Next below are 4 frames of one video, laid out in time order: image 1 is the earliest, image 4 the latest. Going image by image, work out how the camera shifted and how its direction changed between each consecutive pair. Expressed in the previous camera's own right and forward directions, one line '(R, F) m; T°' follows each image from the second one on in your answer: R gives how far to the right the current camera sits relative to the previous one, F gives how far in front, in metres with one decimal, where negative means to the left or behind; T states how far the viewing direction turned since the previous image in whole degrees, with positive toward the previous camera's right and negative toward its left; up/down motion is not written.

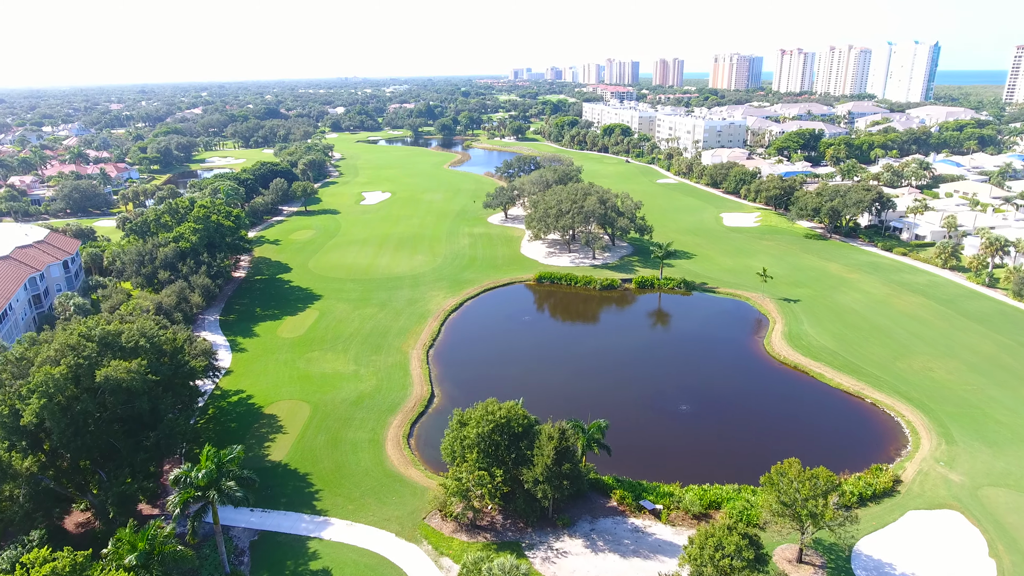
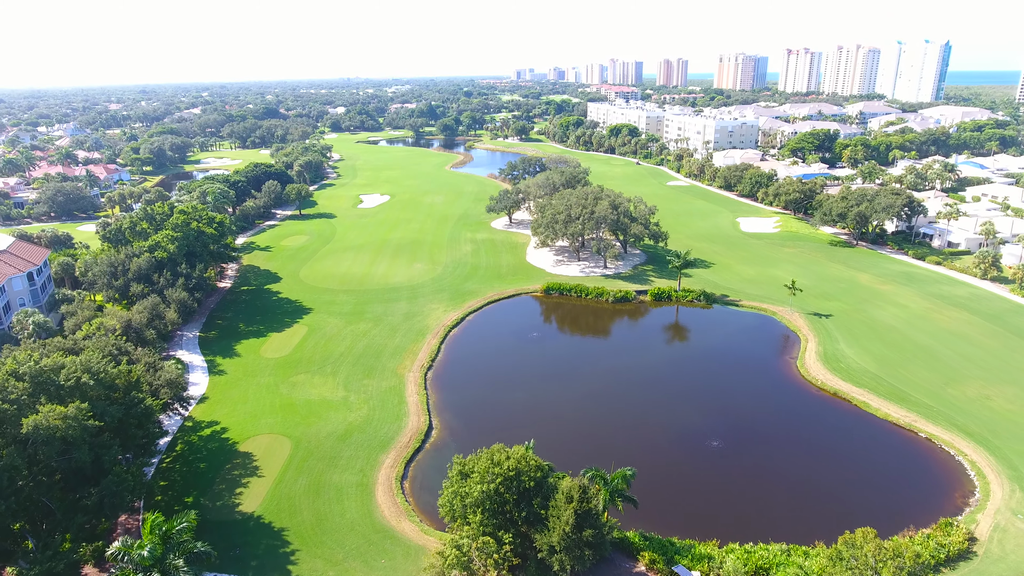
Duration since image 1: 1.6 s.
(-0.3, +4.6) m; 0°
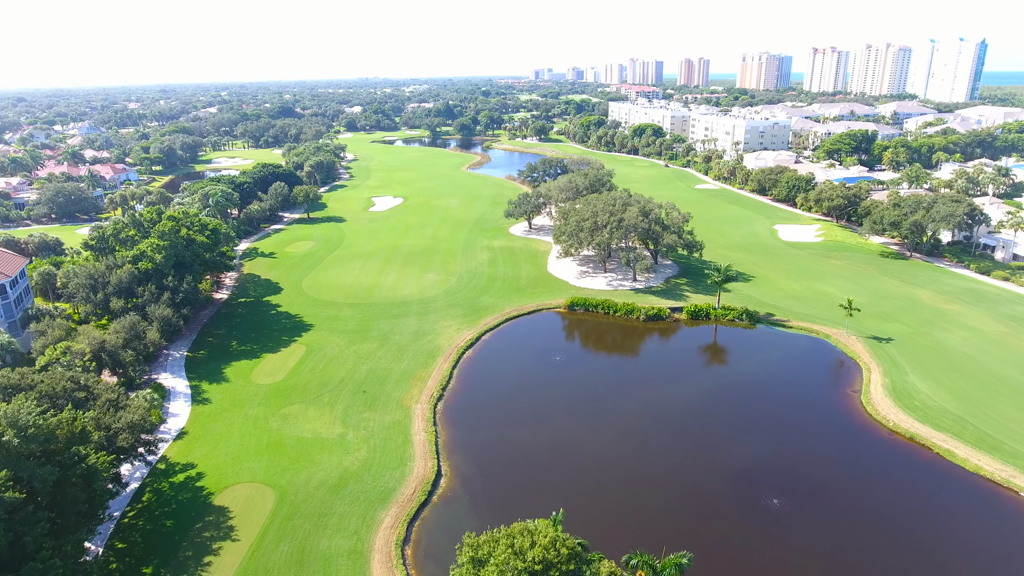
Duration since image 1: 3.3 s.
(-0.4, +5.4) m; -1°
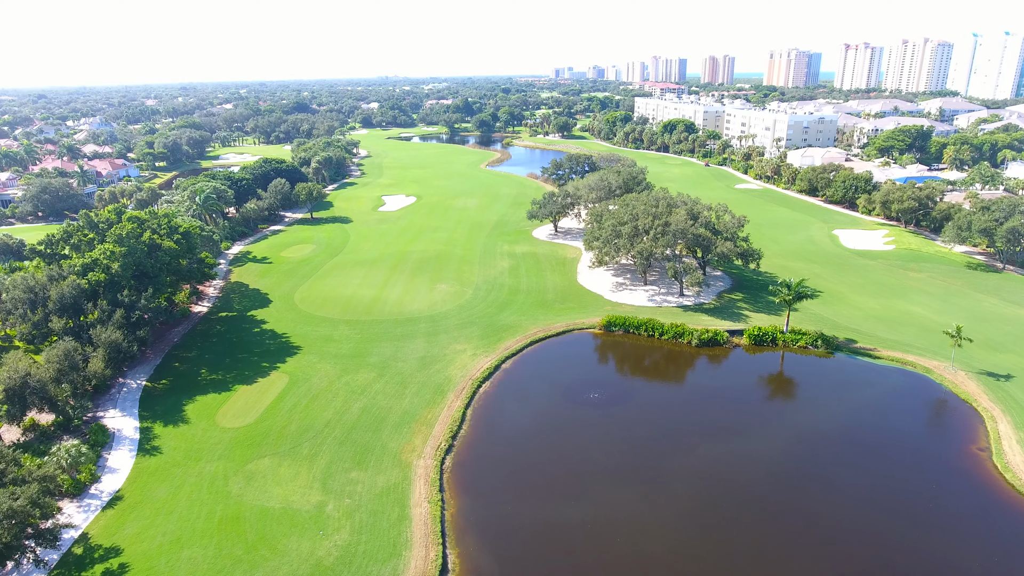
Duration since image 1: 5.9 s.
(-0.6, +8.4) m; -2°
